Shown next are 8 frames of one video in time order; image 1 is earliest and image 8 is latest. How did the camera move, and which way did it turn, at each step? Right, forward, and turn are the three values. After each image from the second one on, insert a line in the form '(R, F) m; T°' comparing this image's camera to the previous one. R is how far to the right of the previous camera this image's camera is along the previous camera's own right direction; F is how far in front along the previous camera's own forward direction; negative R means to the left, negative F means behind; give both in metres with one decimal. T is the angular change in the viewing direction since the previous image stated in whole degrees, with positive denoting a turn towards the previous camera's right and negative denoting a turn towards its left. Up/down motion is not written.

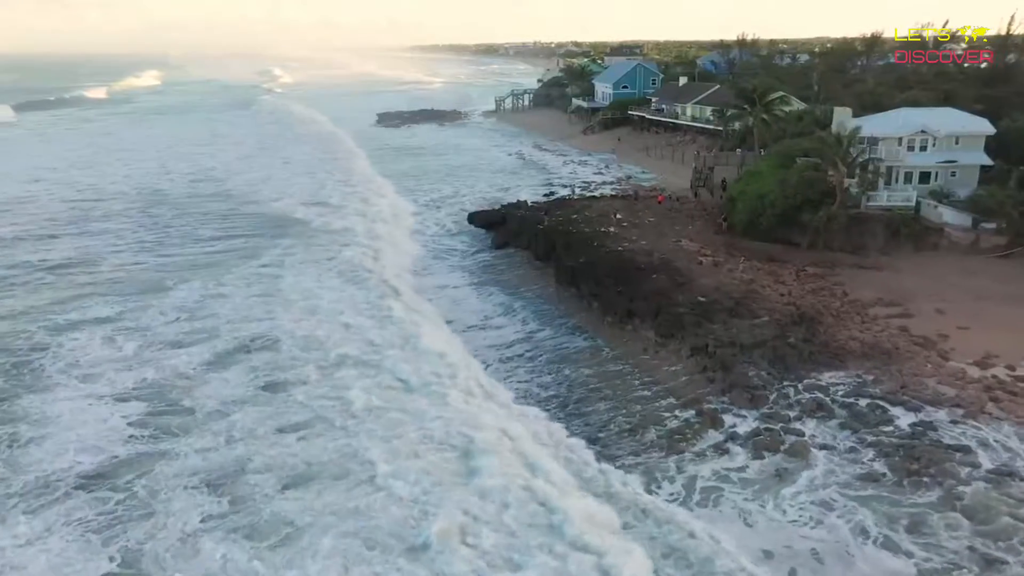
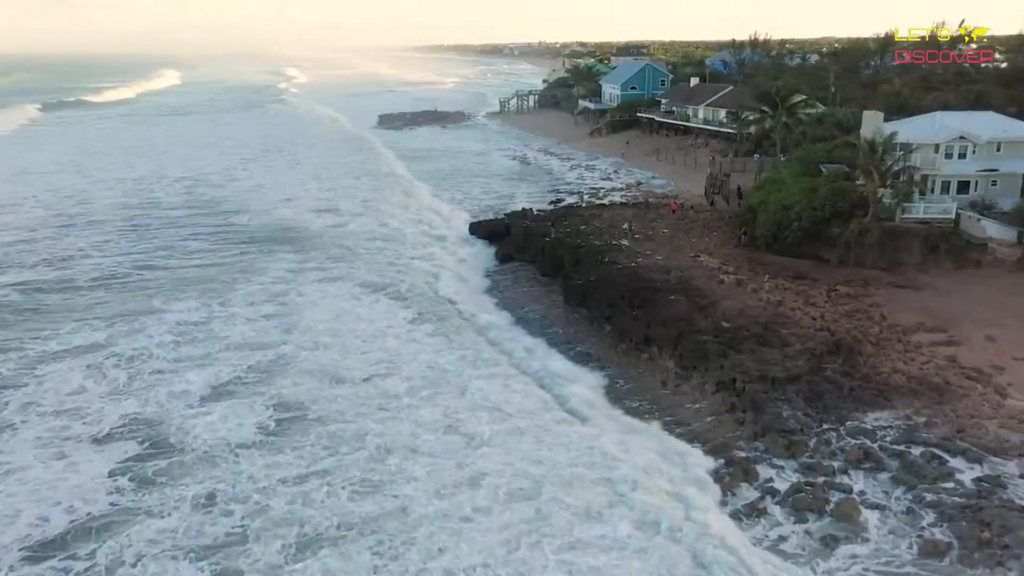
(0.0, +1.9) m; 0°
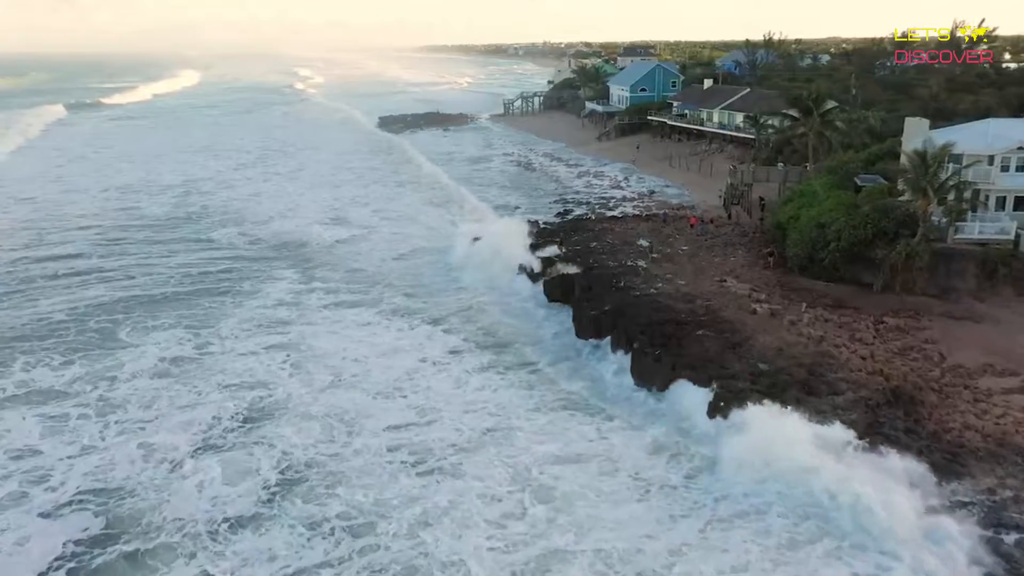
(0.0, +2.4) m; 0°
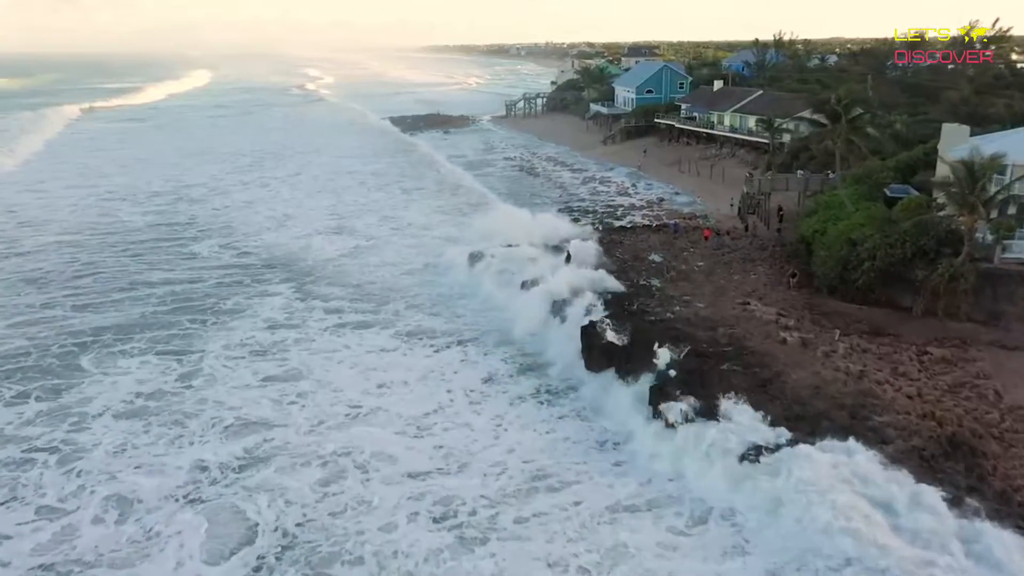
(0.0, +1.8) m; 0°
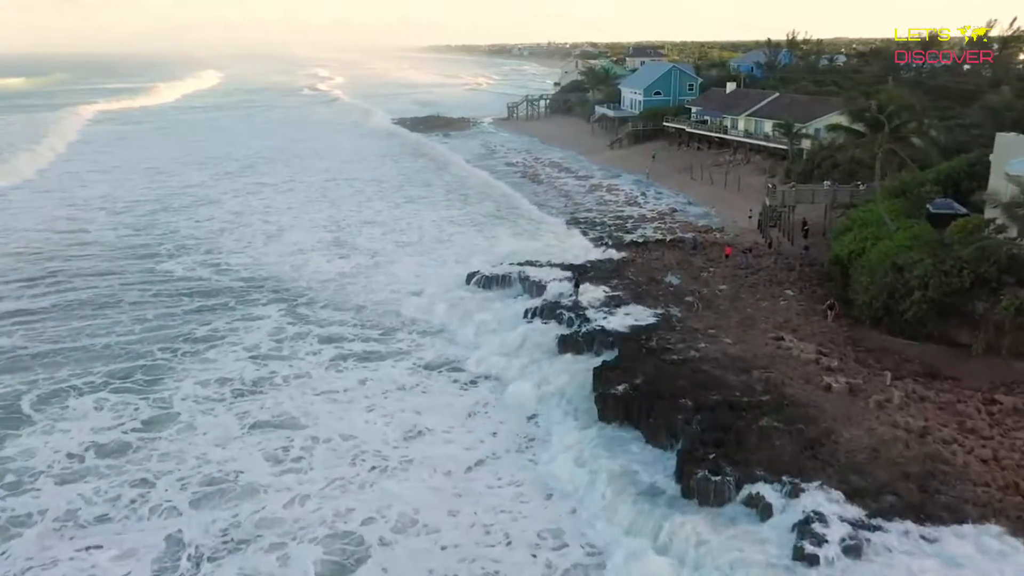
(0.0, +2.2) m; 0°
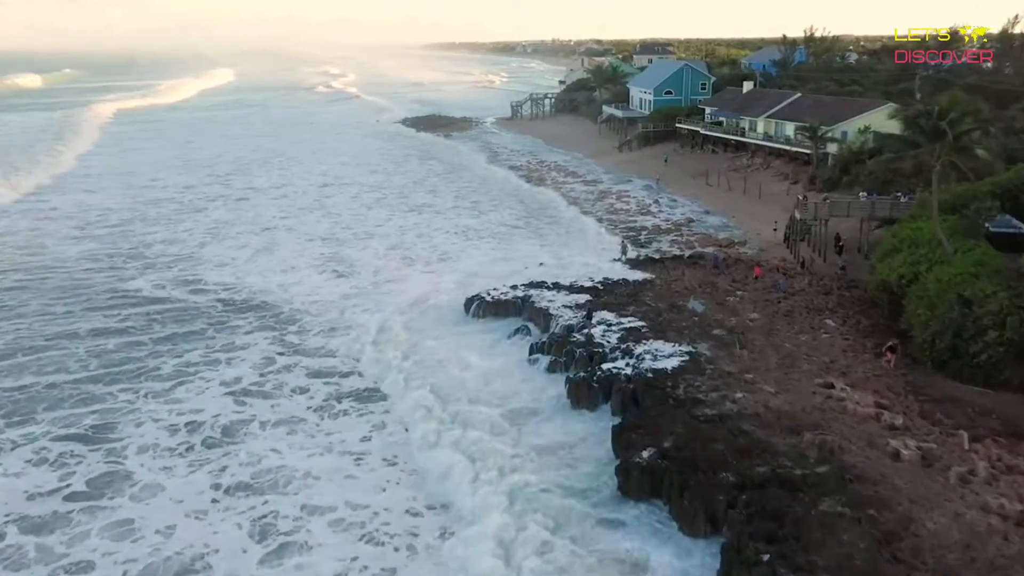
(0.0, +2.4) m; 0°
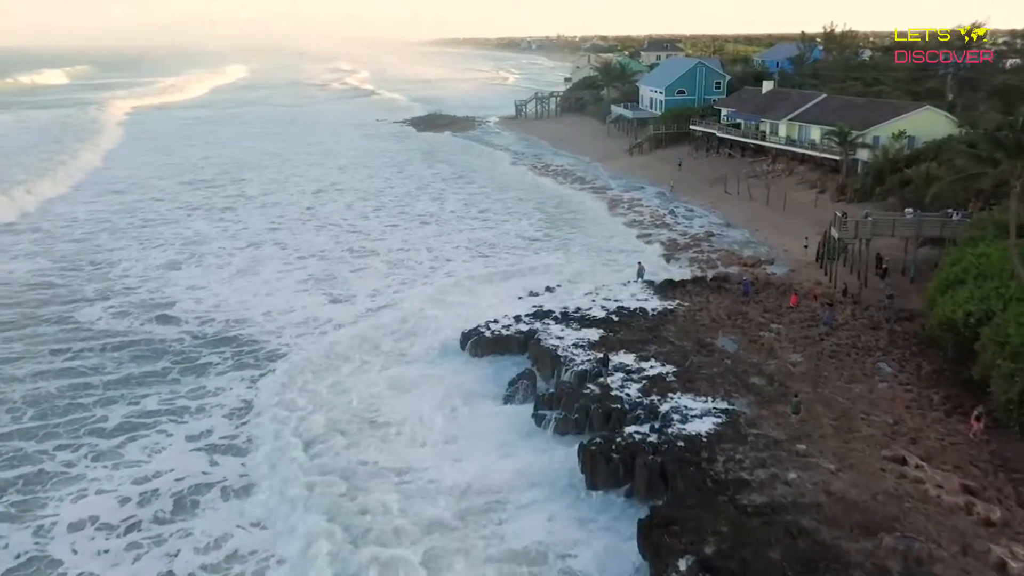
(0.0, +2.5) m; 0°
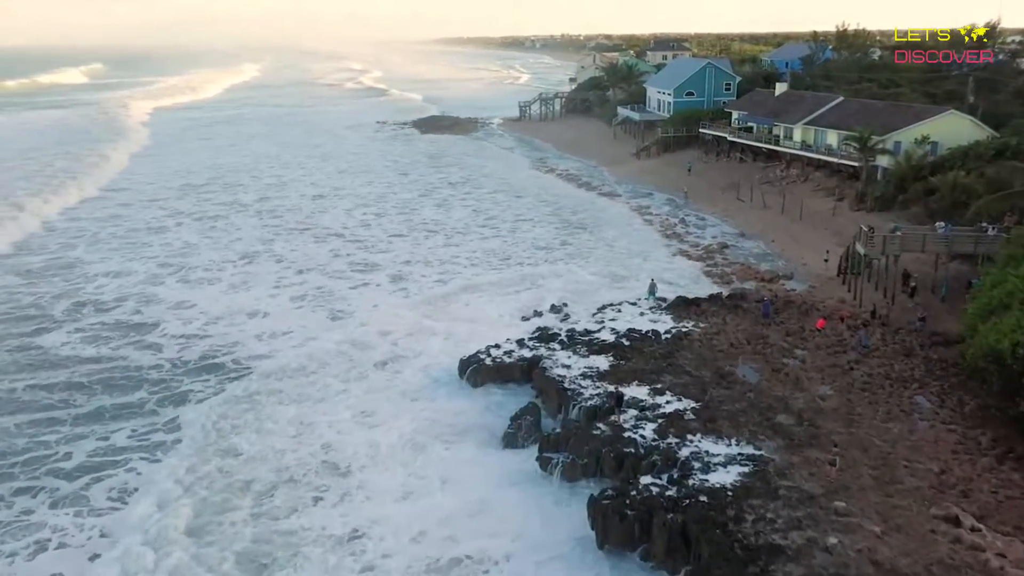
(0.0, +1.3) m; 0°
